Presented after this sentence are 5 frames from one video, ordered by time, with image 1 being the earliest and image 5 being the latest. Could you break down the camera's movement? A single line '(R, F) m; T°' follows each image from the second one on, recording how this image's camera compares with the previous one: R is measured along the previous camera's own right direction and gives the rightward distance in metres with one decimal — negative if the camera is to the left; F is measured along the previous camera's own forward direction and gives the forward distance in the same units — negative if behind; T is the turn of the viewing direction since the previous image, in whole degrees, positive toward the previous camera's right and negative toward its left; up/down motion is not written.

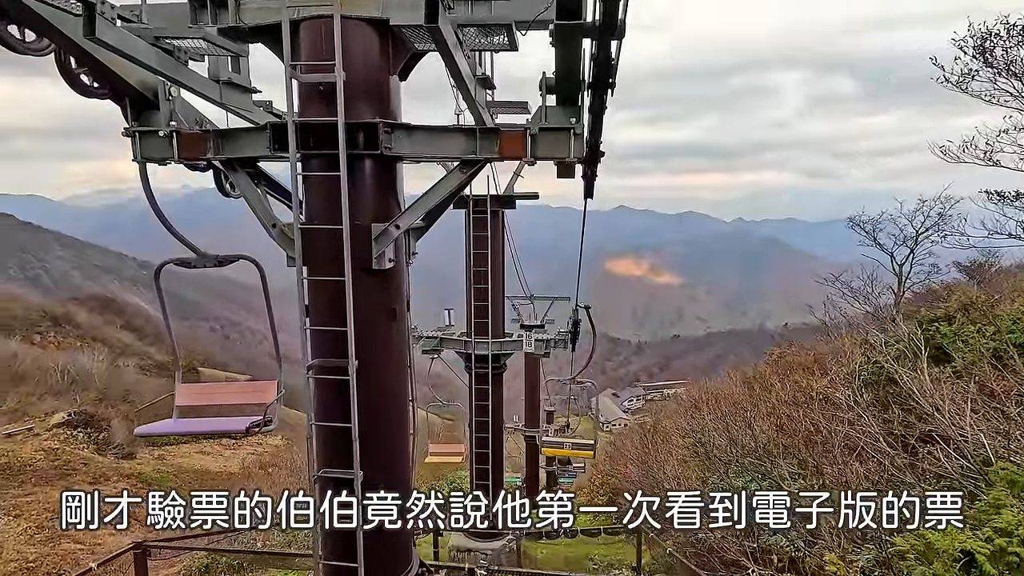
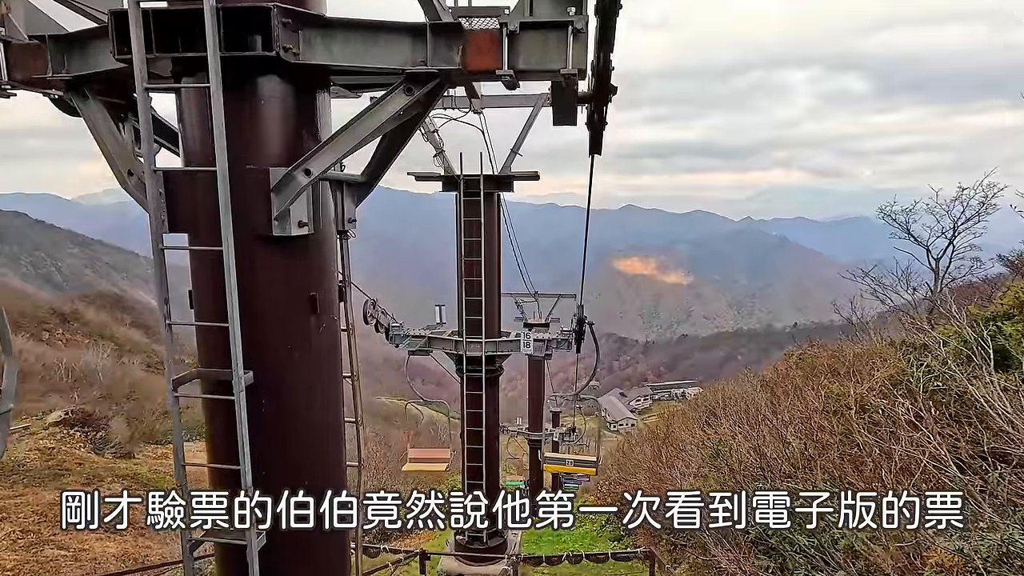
(+0.1, +1.0) m; -1°
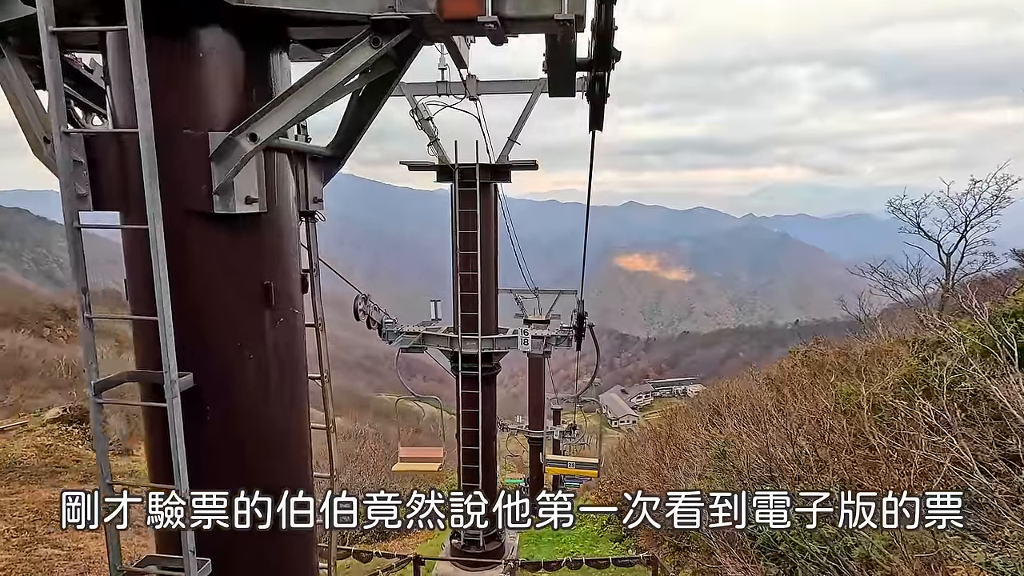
(0.0, +0.3) m; 0°
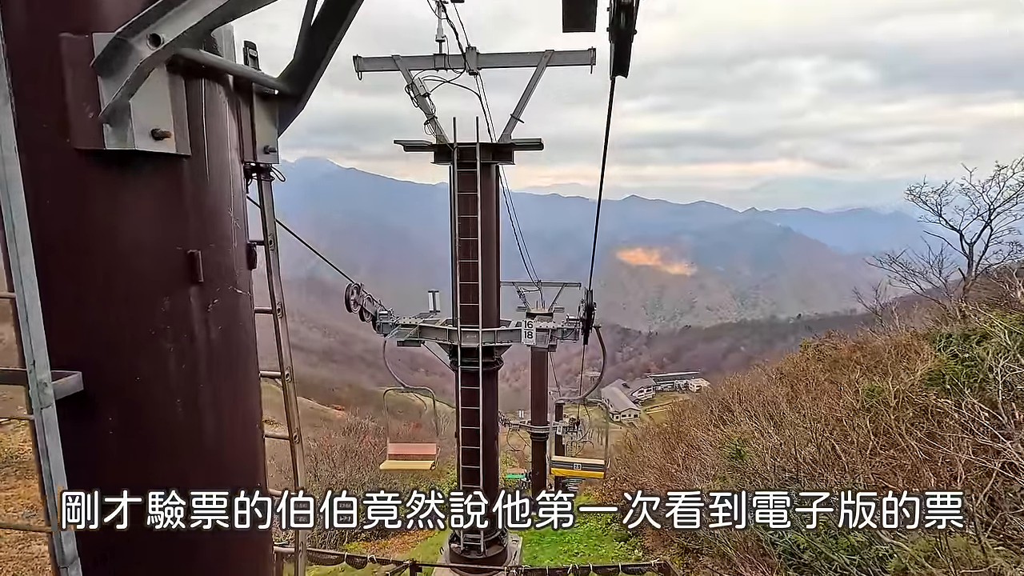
(0.0, +0.5) m; 0°
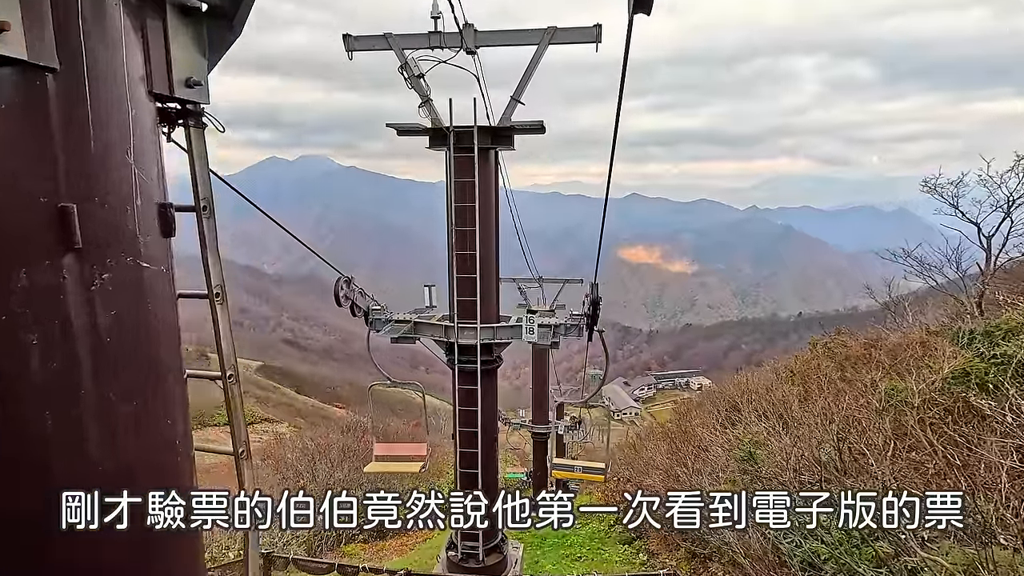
(0.0, +0.4) m; 0°
